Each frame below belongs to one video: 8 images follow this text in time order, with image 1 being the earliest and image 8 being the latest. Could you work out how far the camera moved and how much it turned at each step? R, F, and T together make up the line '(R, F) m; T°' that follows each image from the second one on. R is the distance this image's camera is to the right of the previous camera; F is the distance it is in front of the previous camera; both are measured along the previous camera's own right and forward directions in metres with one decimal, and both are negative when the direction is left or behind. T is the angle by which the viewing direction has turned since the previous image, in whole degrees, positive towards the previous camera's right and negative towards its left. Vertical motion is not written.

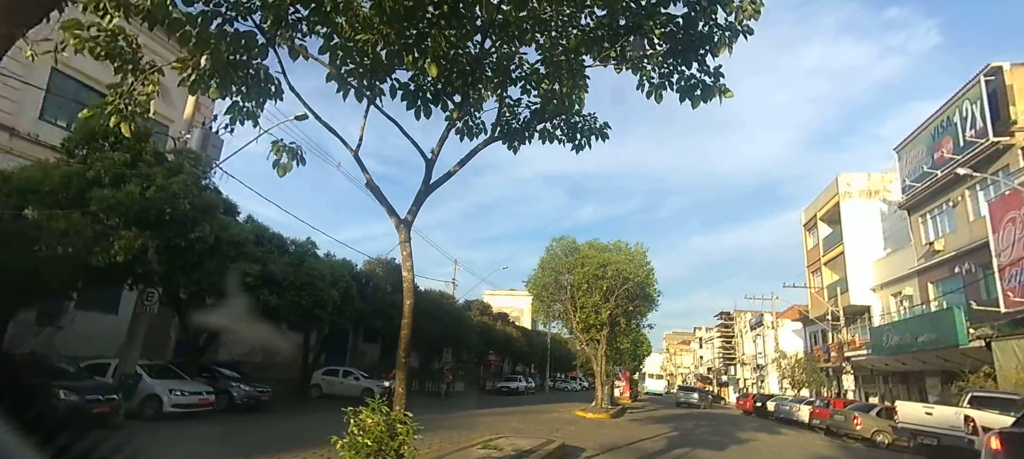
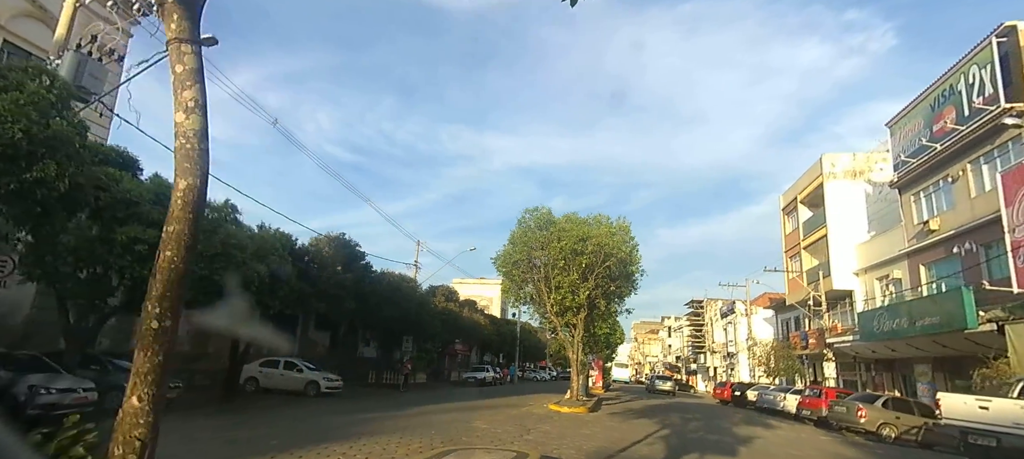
(+0.2, +2.7) m; +3°
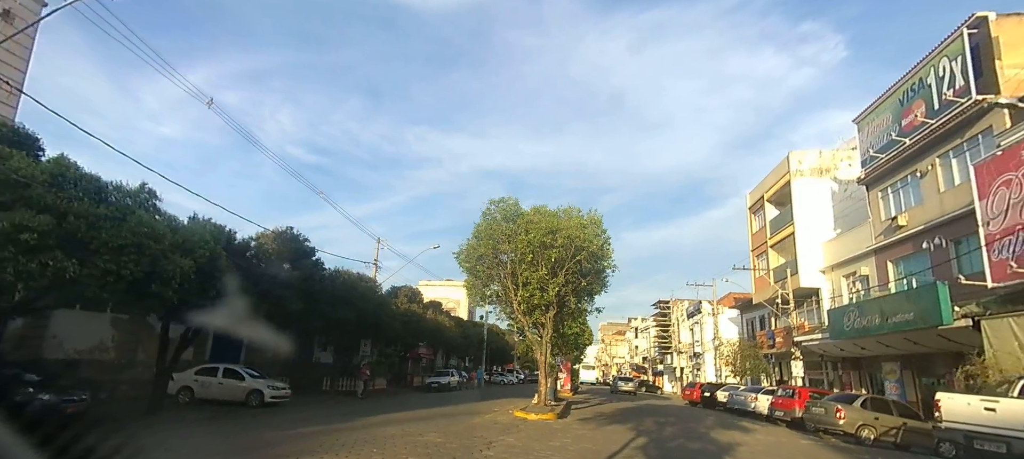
(+0.2, +1.4) m; +4°
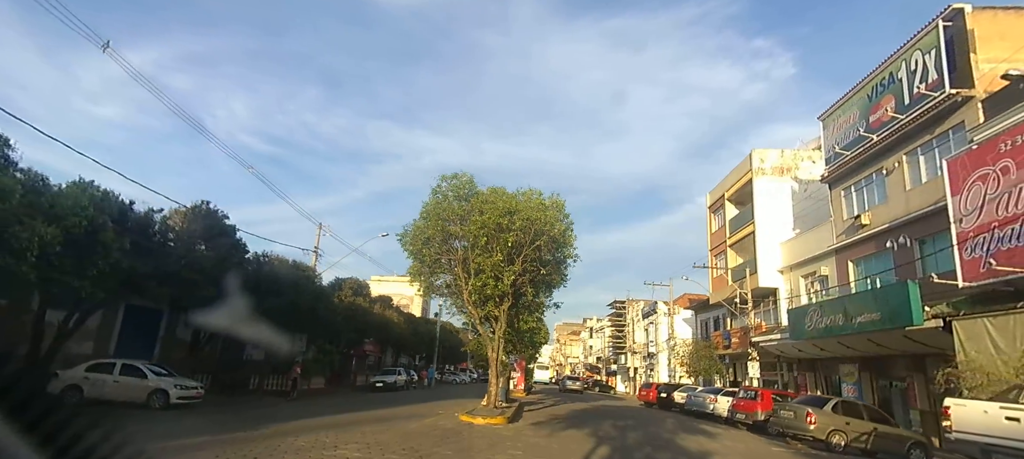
(+0.2, +1.9) m; +5°
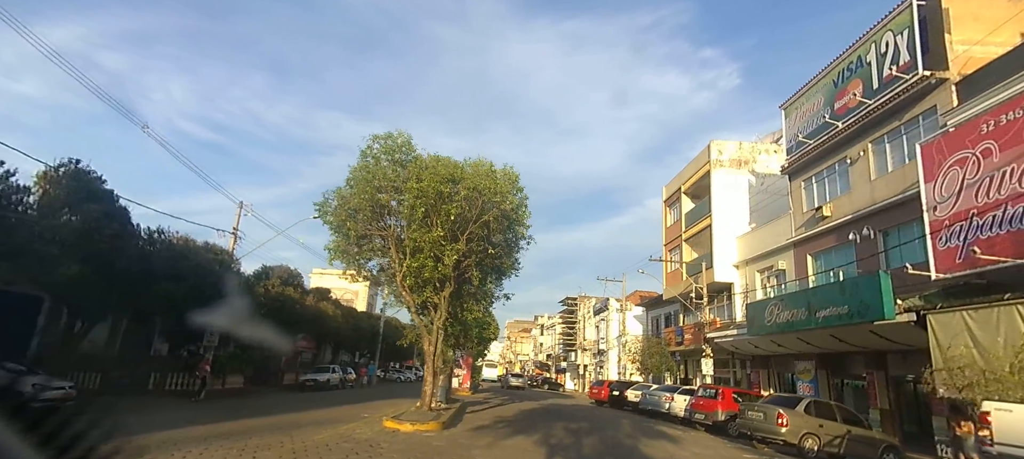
(+0.3, +2.2) m; +5°
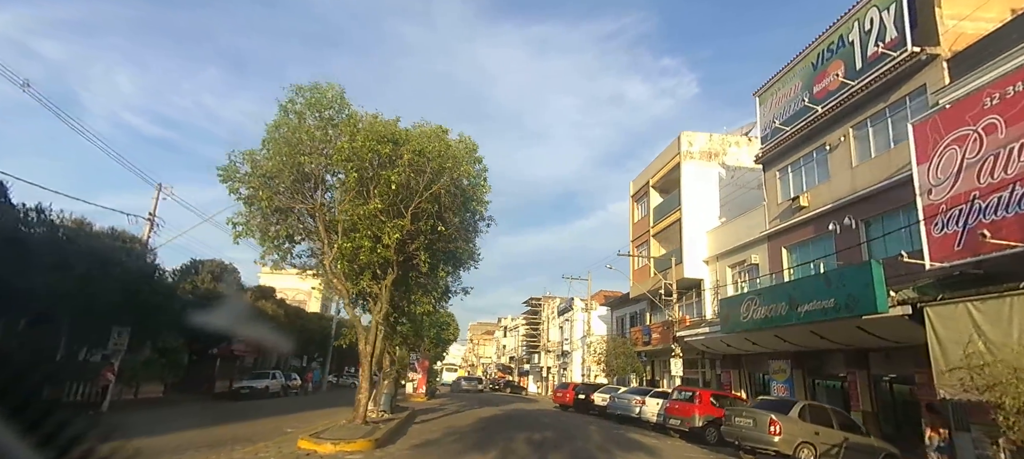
(+0.2, +2.1) m; +4°
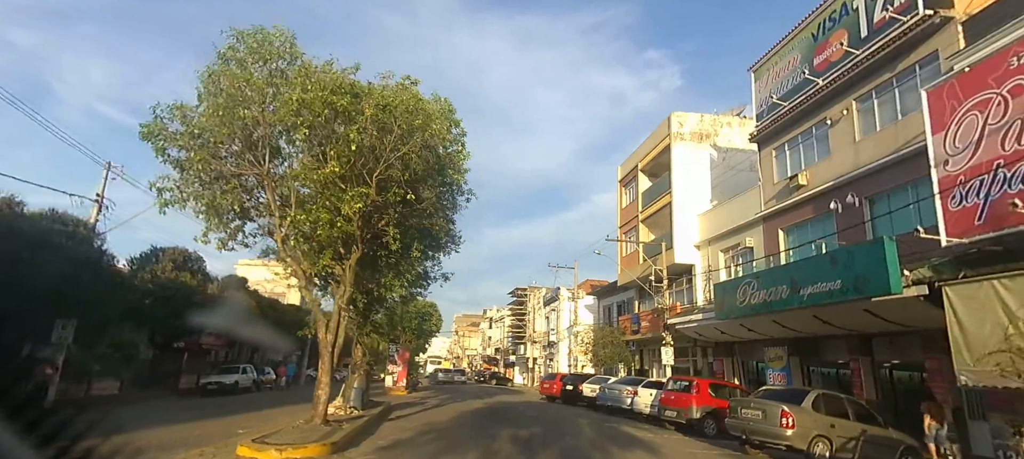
(+0.1, +1.4) m; +2°
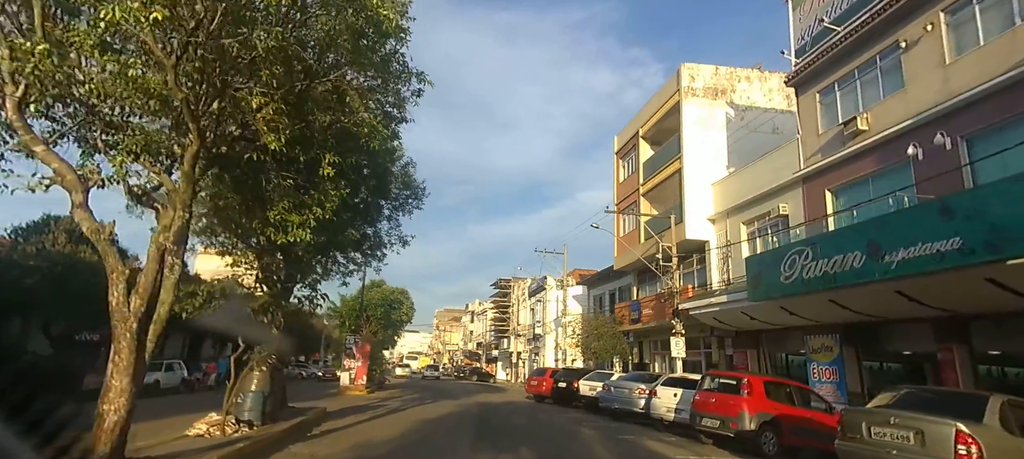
(+0.1, +4.6) m; +2°
